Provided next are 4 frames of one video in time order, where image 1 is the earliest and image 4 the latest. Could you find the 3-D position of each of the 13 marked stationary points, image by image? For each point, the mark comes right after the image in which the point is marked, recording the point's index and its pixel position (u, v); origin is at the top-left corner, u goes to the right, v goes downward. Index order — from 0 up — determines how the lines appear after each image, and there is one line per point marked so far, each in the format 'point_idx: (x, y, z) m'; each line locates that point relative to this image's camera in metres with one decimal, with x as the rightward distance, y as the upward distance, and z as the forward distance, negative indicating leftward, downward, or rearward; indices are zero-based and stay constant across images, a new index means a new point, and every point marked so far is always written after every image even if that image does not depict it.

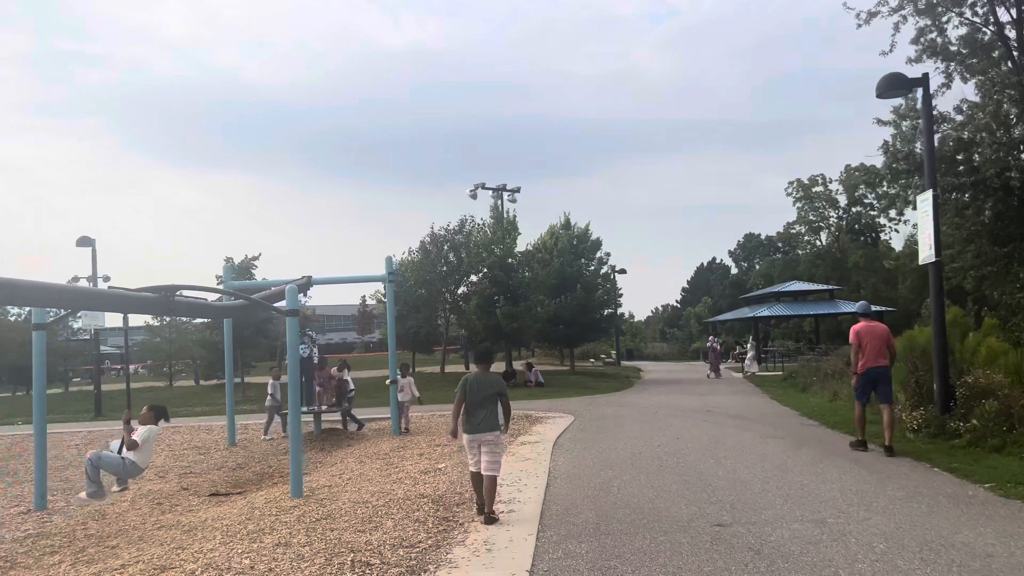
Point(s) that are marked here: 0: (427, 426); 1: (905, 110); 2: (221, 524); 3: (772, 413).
0: (-1.4, -2.3, +13.3) m
1: (+9.6, +4.4, +19.8) m
2: (-2.5, -2.1, +7.1) m
3: (+4.5, -2.2, +14.1) m
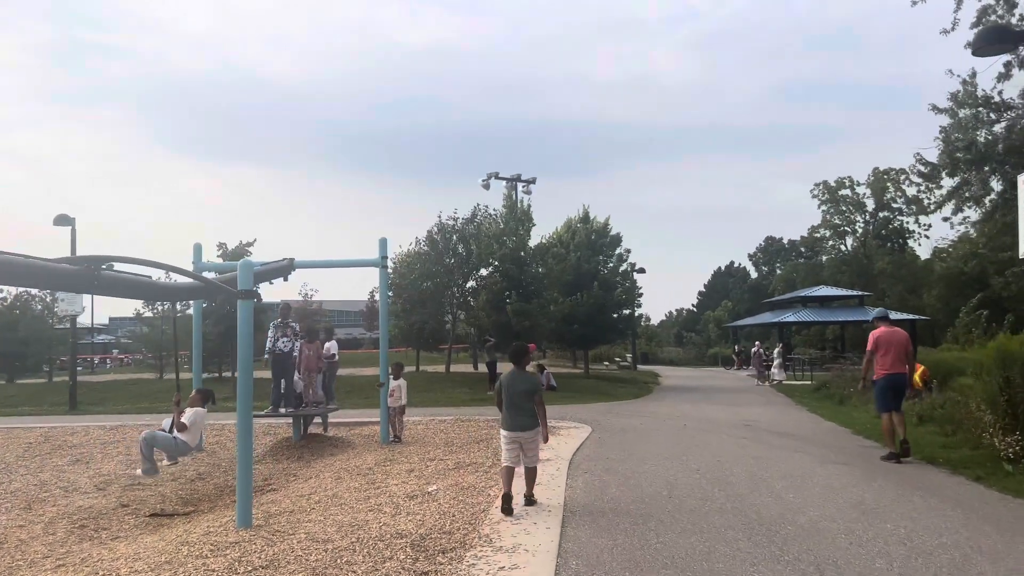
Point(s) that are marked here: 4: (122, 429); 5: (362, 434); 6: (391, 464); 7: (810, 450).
0: (-1.3, -2.1, +11.6) m
1: (+10.0, +4.2, +17.9) m
2: (-2.5, -1.9, +5.4) m
3: (+4.6, -2.2, +12.3) m
4: (-6.7, -2.4, +13.9) m
5: (-2.3, -2.2, +12.2) m
6: (-1.4, -2.0, +9.4) m
7: (+3.6, -2.0, +9.9) m
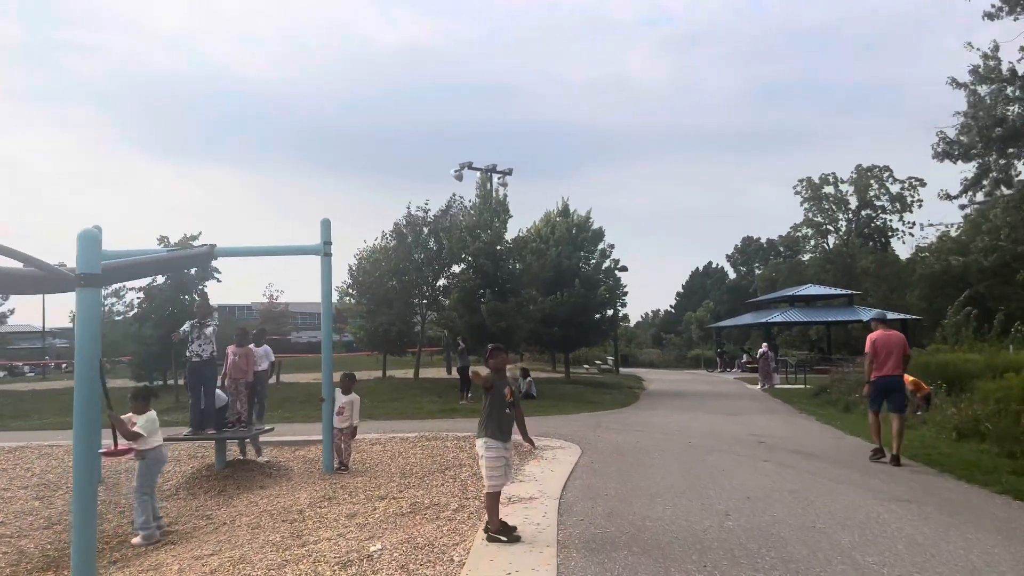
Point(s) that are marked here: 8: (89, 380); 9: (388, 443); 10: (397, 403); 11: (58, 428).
0: (-1.6, -2.0, +9.6) m
1: (+9.5, +4.3, +16.2) m
2: (-2.6, -1.8, +3.3) m
3: (+4.3, -2.1, +10.4) m
4: (-7.1, -2.4, +11.7) m
5: (-2.6, -2.1, +10.1) m
6: (-1.7, -2.0, +7.3) m
7: (+3.4, -1.9, +7.9) m
8: (-2.3, -0.5, +4.4) m
9: (-1.7, -2.1, +11.1) m
10: (-2.6, -2.6, +18.0) m
11: (-8.9, -2.8, +15.9) m
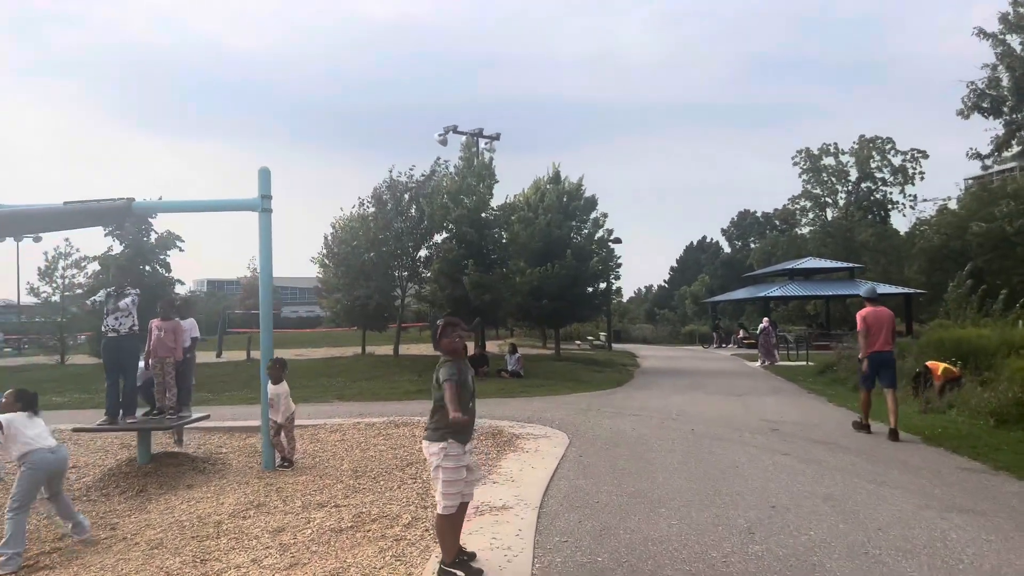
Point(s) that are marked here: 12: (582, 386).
0: (-1.9, -1.7, +8.2) m
1: (+9.2, +4.9, +14.7) m
2: (-2.8, -1.6, +1.9) m
3: (+4.0, -1.7, +9.1) m
4: (-7.4, -1.9, +10.3) m
5: (-2.8, -1.7, +8.7) m
6: (-1.9, -1.7, +5.9) m
7: (+3.1, -1.6, +6.6) m
8: (-2.5, -0.3, +2.9) m
9: (-1.9, -1.7, +9.7) m
10: (-2.9, -1.9, +16.6) m
11: (-9.2, -2.2, +14.5) m
12: (+1.4, -2.0, +16.0) m
